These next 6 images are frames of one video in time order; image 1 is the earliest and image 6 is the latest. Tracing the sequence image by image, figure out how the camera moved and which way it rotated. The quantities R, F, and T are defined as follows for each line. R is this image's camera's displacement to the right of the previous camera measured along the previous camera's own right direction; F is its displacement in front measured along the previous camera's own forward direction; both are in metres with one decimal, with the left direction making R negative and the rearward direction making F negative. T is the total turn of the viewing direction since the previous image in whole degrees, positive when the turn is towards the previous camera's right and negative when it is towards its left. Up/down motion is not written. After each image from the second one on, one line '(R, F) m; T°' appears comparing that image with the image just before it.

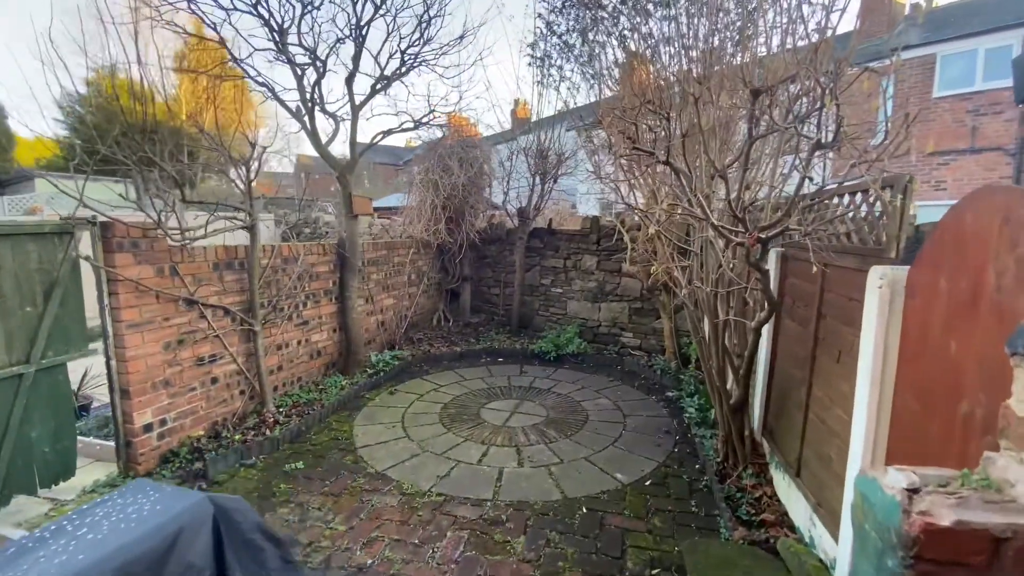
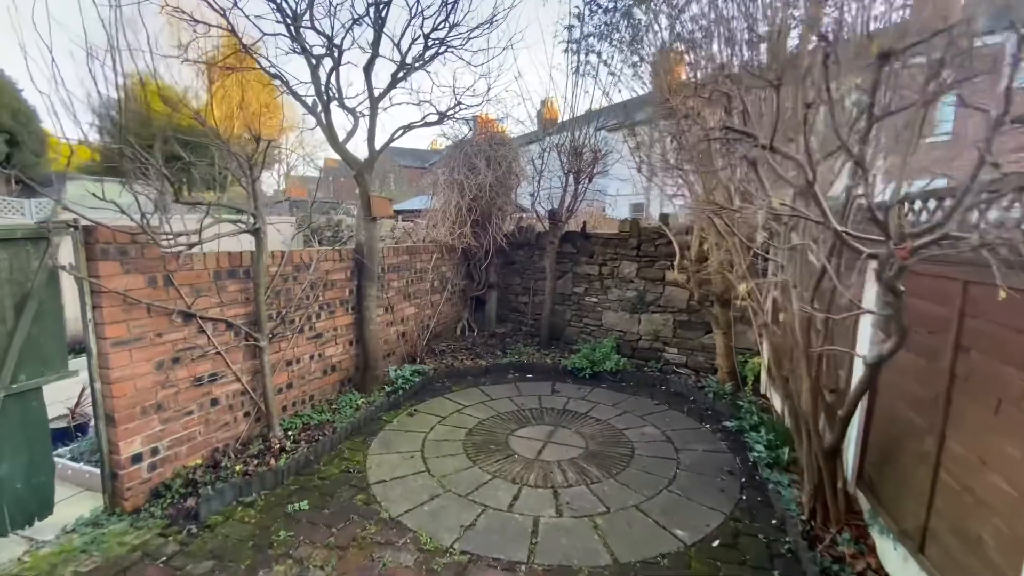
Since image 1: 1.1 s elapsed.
(-0.1, +0.5) m; -3°
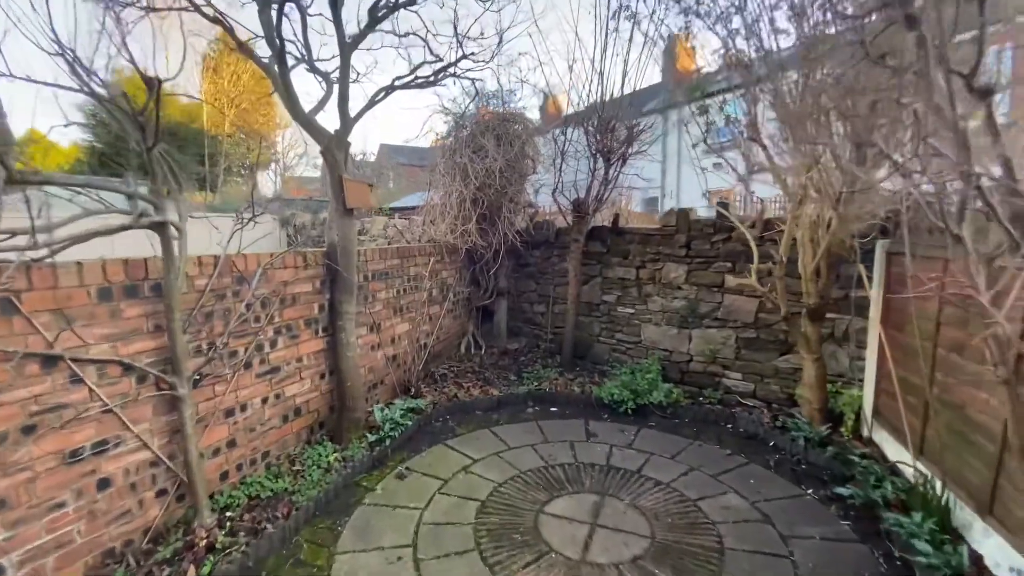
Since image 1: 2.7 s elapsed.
(-0.2, +1.2) m; 0°
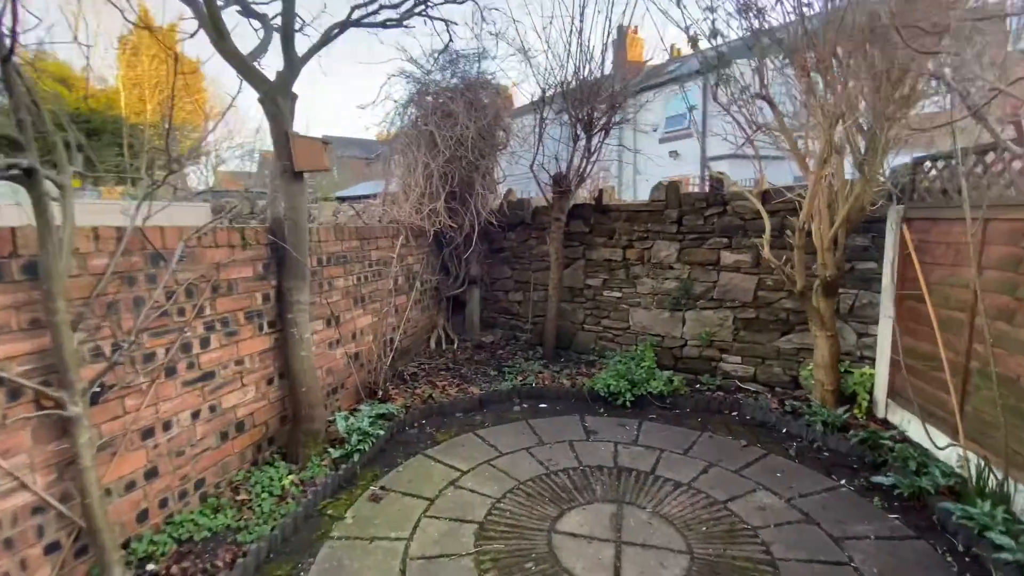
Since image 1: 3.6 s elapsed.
(-0.2, +0.5) m; +6°
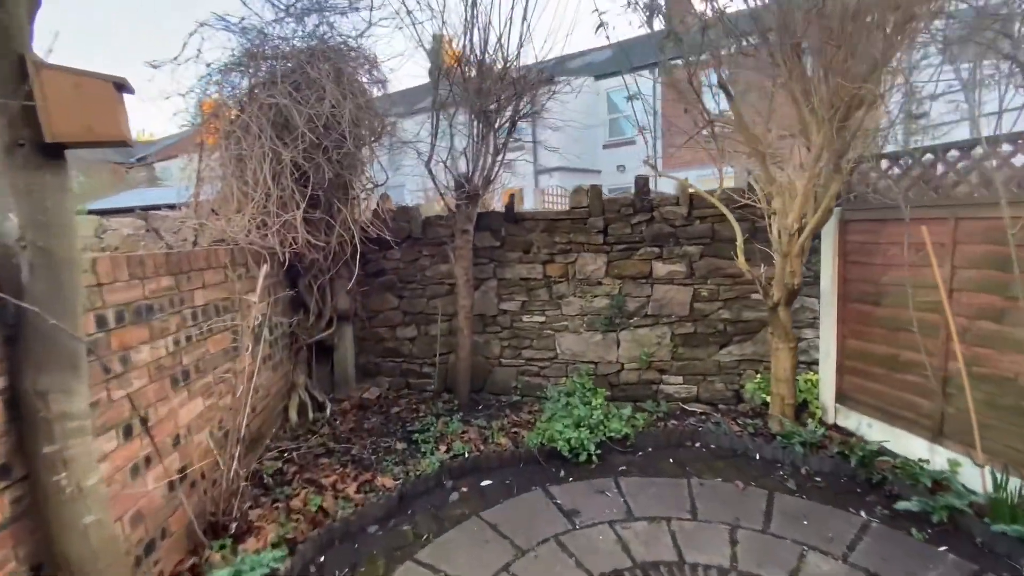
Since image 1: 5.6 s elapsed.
(-0.6, +1.2) m; +22°
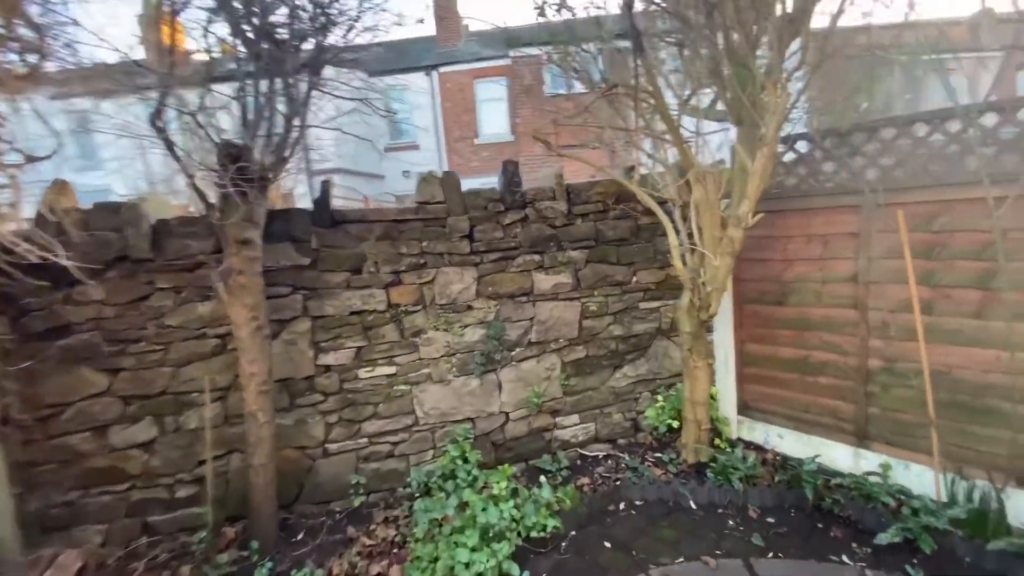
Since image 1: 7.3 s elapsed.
(-0.3, +1.3) m; +27°
